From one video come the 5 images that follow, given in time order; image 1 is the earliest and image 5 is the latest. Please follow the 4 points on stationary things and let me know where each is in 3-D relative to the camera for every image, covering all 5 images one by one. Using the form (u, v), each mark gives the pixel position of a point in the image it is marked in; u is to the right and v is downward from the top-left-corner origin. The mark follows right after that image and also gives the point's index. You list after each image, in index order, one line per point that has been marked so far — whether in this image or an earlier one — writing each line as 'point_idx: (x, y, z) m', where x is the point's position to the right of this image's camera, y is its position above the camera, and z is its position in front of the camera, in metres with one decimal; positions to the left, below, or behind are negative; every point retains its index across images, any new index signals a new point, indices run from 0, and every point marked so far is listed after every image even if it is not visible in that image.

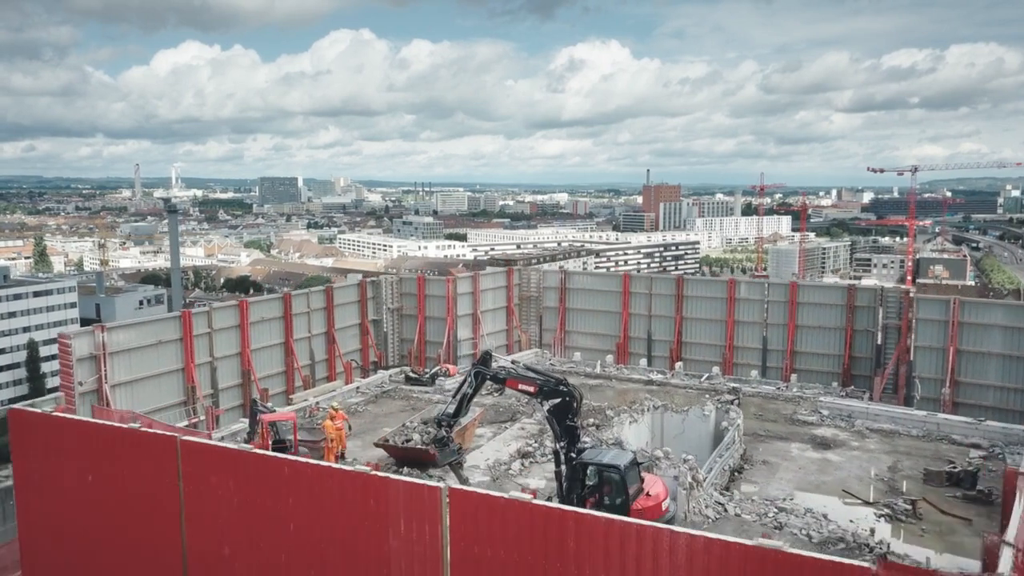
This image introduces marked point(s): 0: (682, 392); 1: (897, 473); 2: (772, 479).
0: (+3.3, -2.1, +14.8) m
1: (+4.9, -2.4, +10.1) m
2: (+3.1, -2.3, +9.6) m
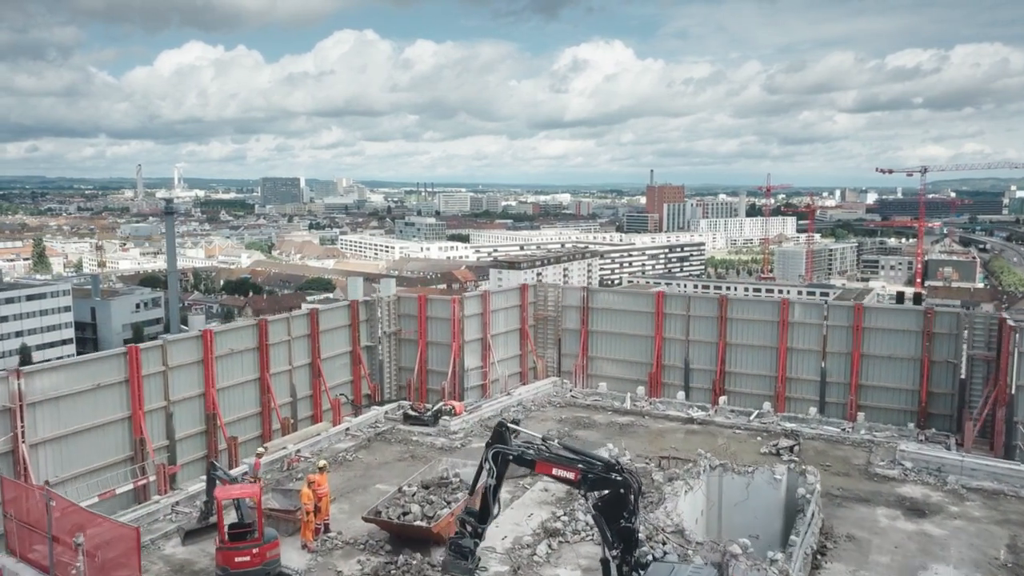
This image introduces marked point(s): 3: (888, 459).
0: (+3.5, -2.4, +12.8) m
1: (+5.1, -2.7, +8.1) m
2: (+3.3, -2.6, +7.6) m
3: (+5.0, -2.3, +10.7) m
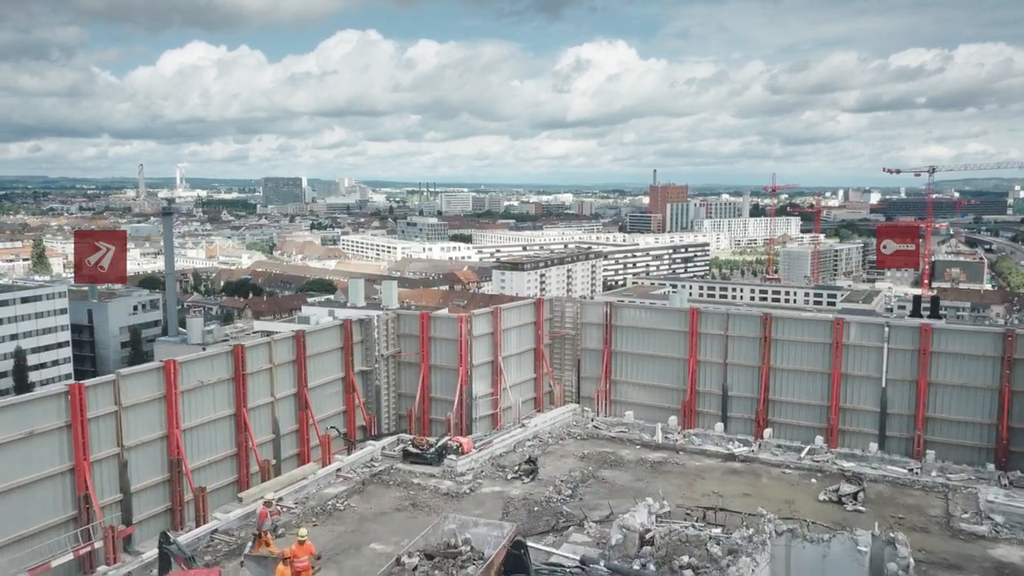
0: (+3.7, -2.6, +11.4) m
1: (+5.3, -2.9, +6.6) m
2: (+3.5, -2.8, +6.1) m
3: (+5.2, -2.5, +9.2) m
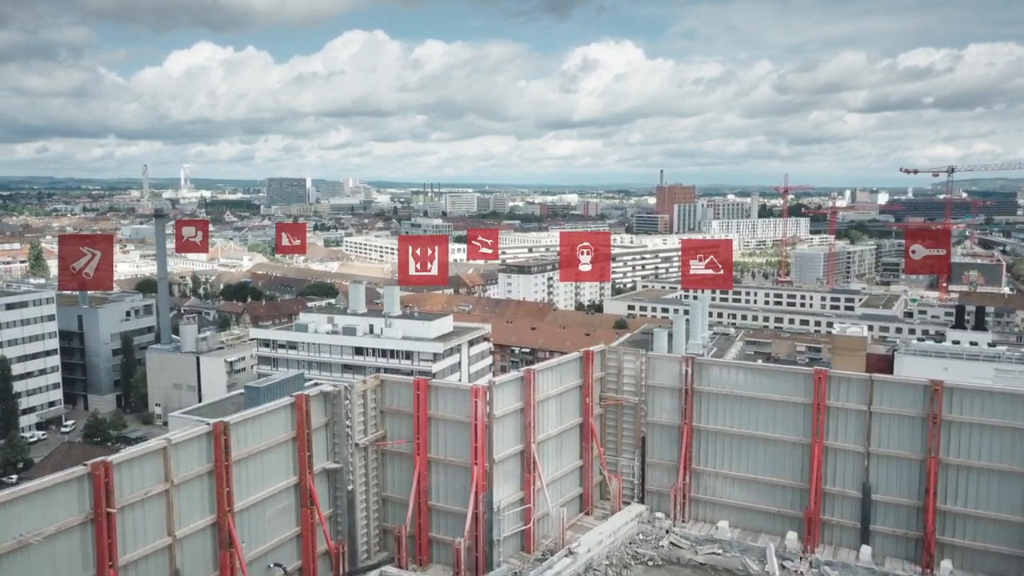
0: (+4.1, -3.1, +7.7) m
1: (+5.6, -3.4, +3.0) m
2: (+3.9, -3.3, +2.5) m
3: (+5.6, -3.0, +5.5) m
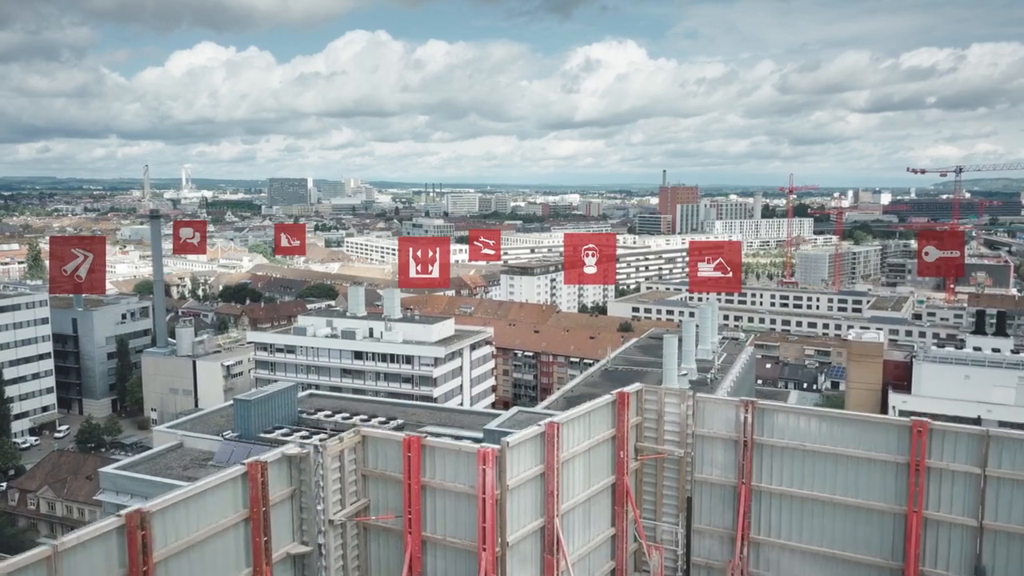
0: (+4.2, -3.3, +6.1) m
1: (+5.8, -3.6, +1.4) m
2: (+4.0, -3.5, +0.9) m
3: (+5.7, -3.2, +3.9) m
